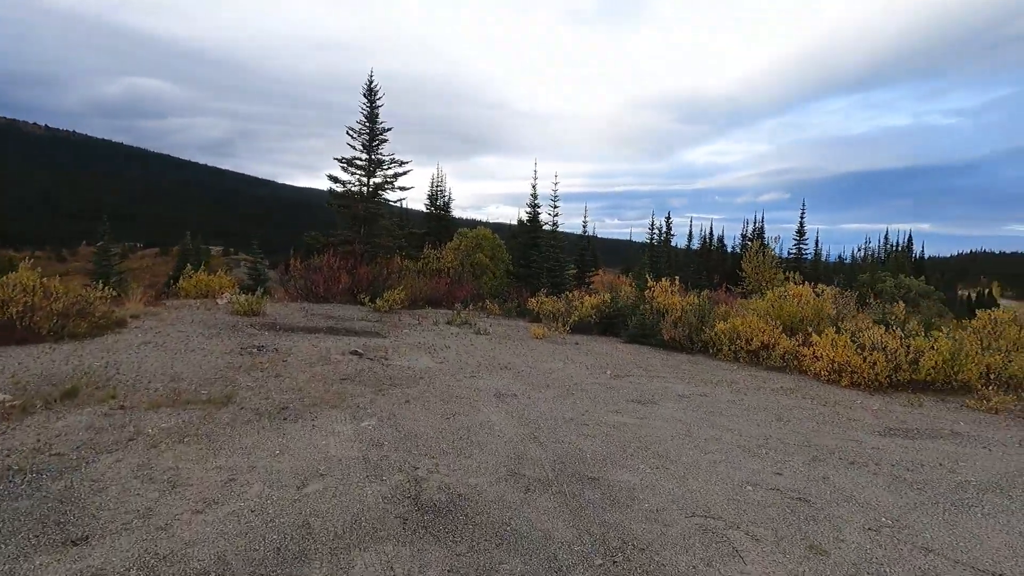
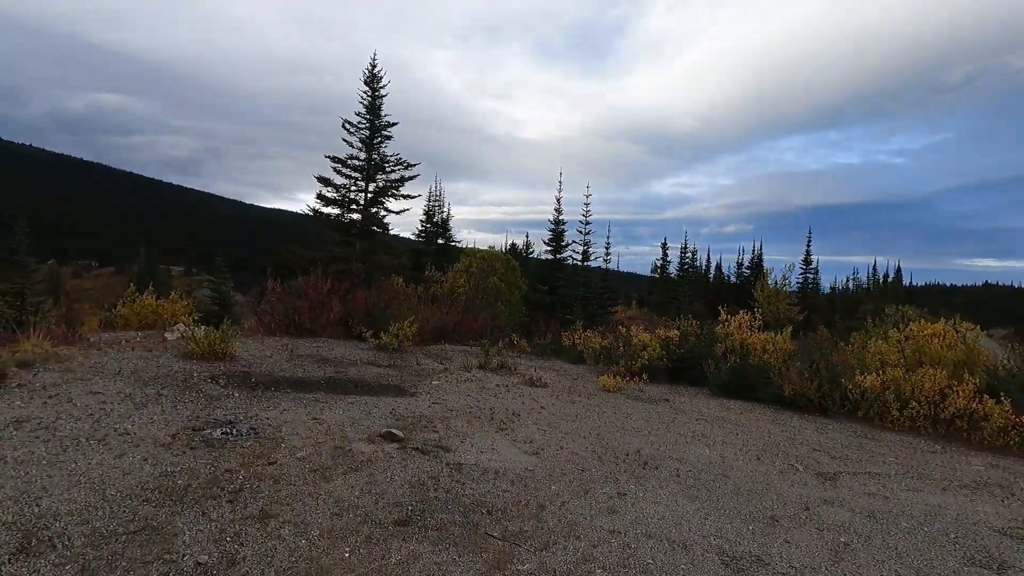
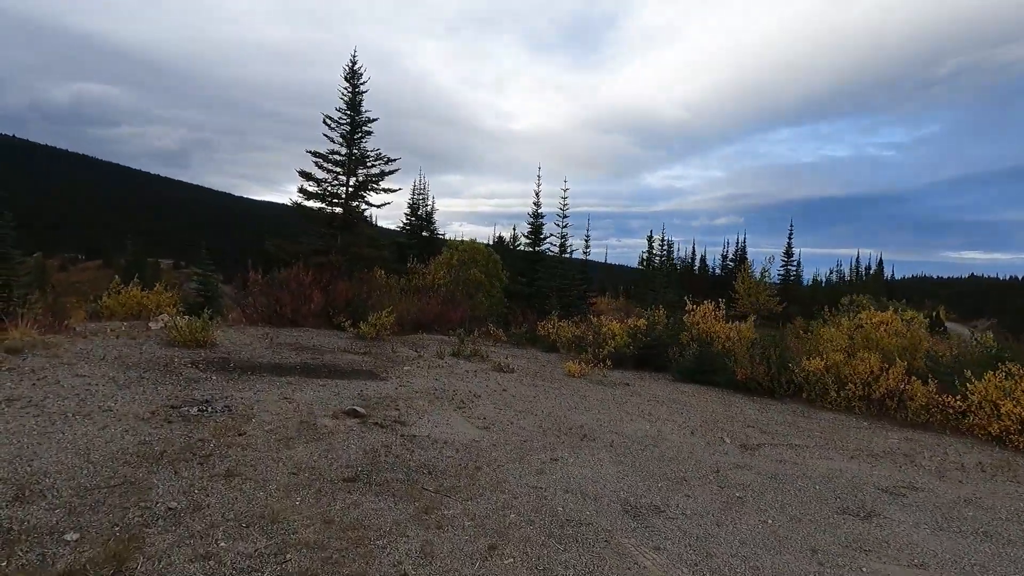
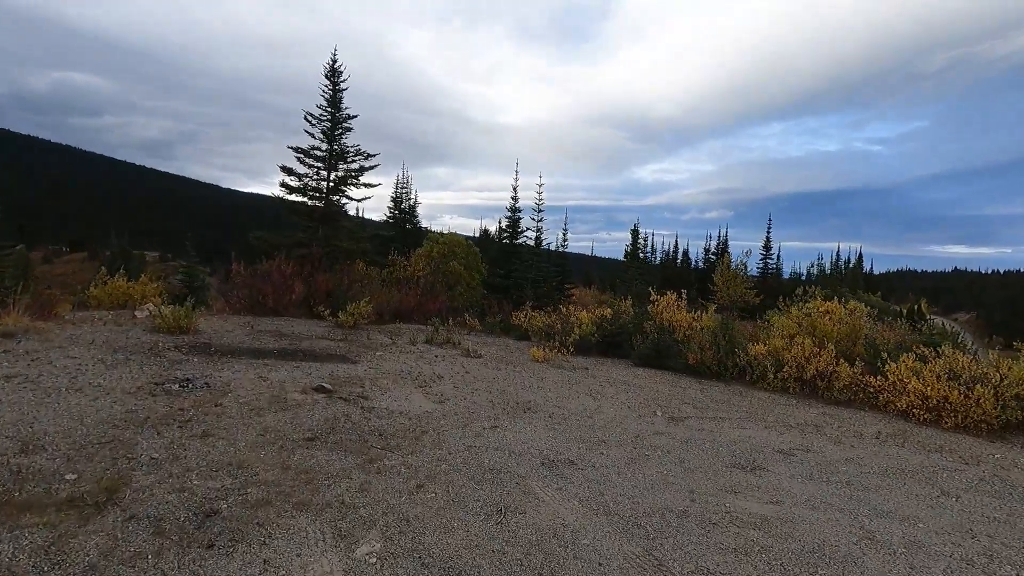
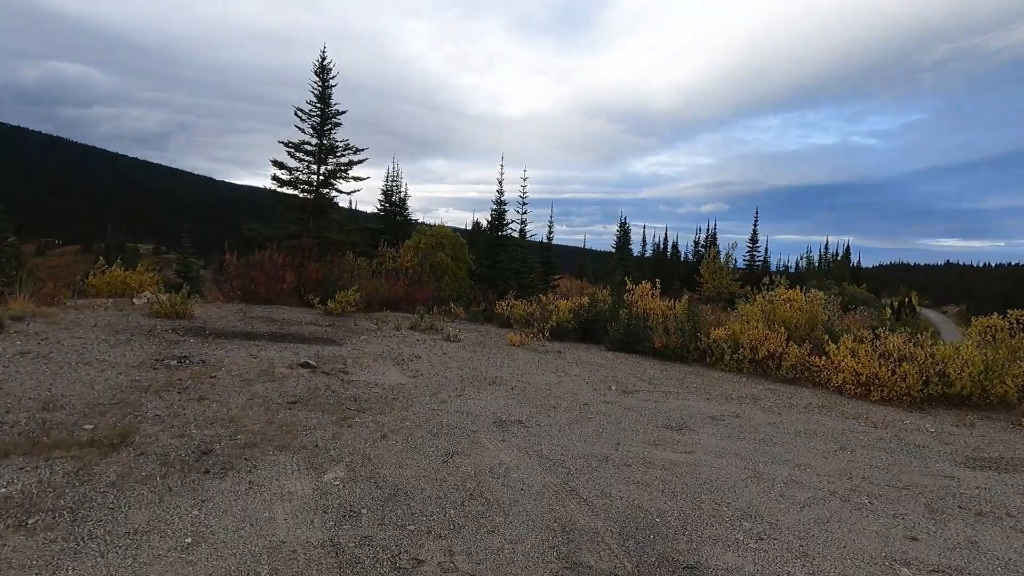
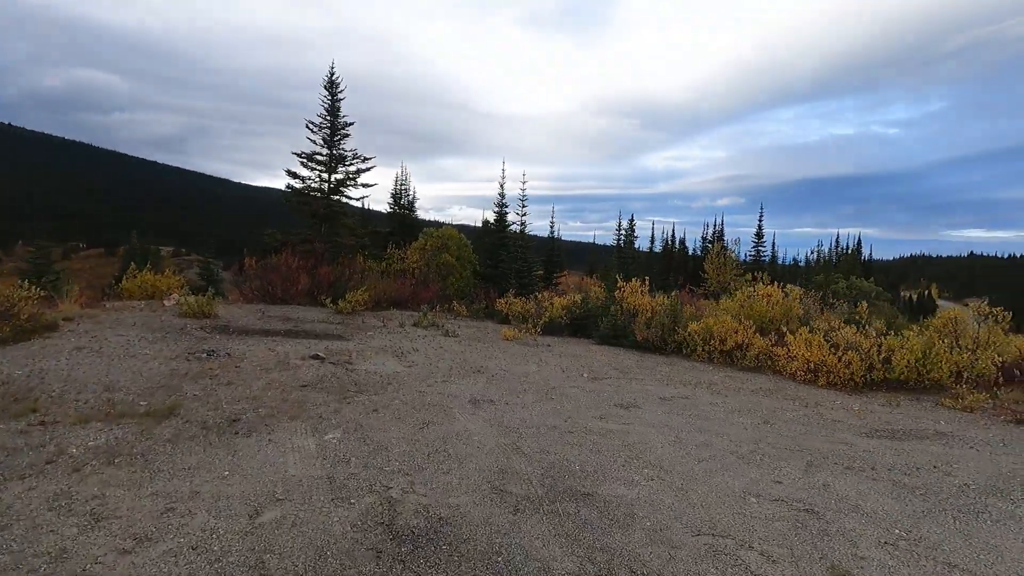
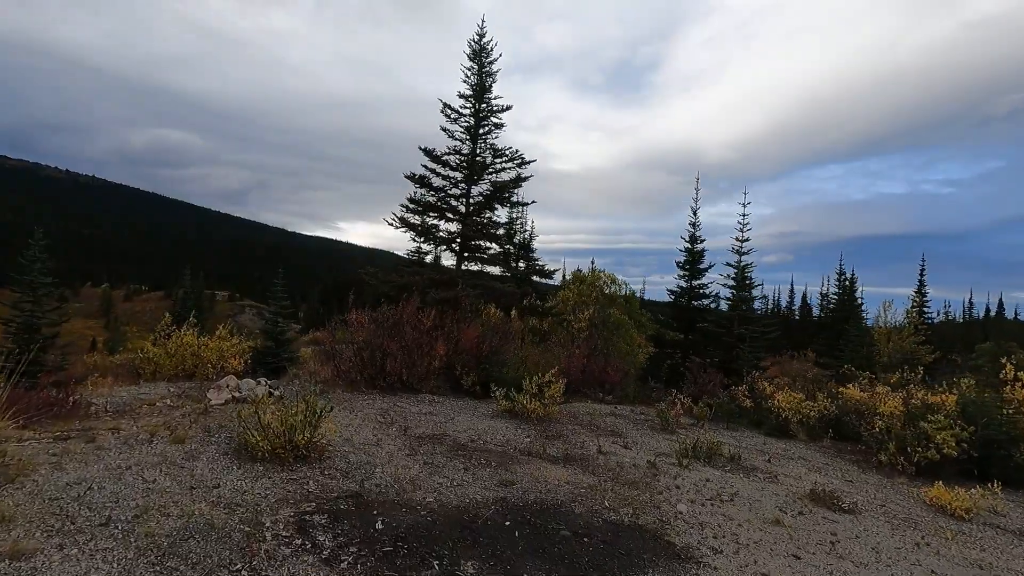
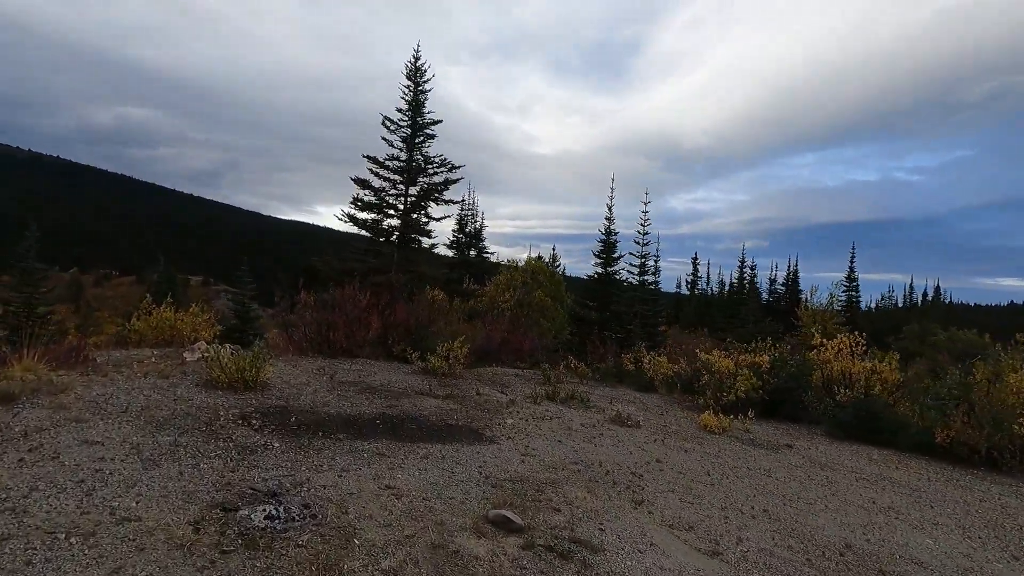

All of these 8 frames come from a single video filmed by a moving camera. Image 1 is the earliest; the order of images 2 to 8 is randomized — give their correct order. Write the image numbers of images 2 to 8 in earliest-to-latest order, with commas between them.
6, 5, 4, 3, 2, 8, 7
